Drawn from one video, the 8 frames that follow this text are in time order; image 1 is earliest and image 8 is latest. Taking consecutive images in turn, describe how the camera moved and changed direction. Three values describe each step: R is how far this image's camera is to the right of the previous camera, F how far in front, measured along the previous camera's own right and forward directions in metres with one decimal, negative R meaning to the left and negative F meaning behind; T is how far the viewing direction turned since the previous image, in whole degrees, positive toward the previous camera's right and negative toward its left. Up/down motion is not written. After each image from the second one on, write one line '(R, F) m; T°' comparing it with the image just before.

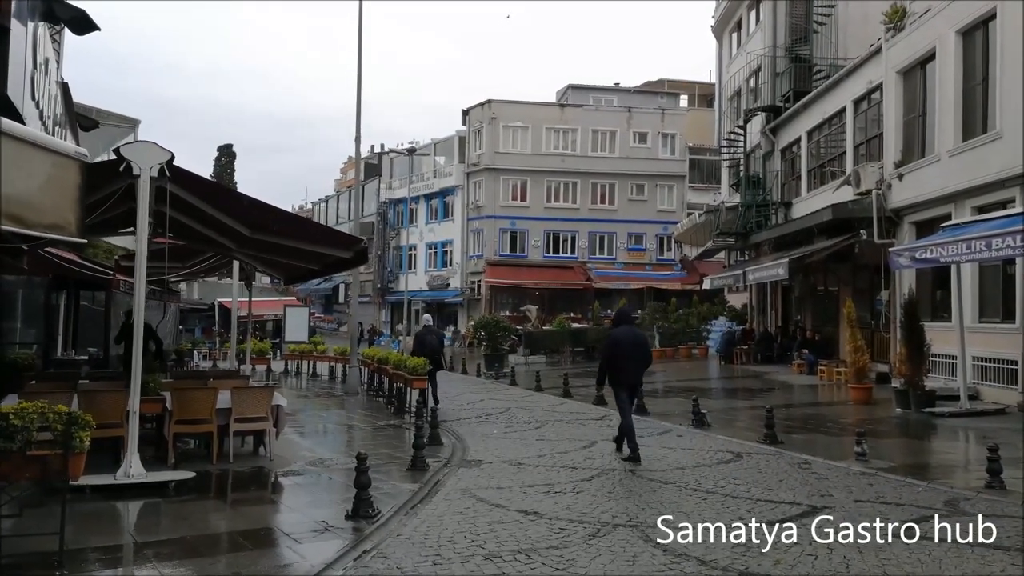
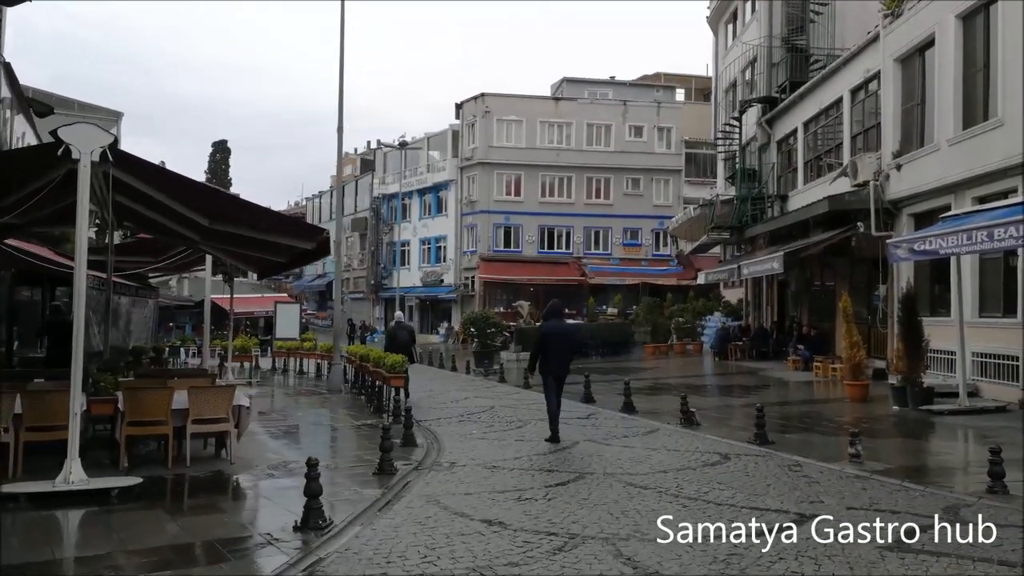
(+0.3, +0.6) m; 0°
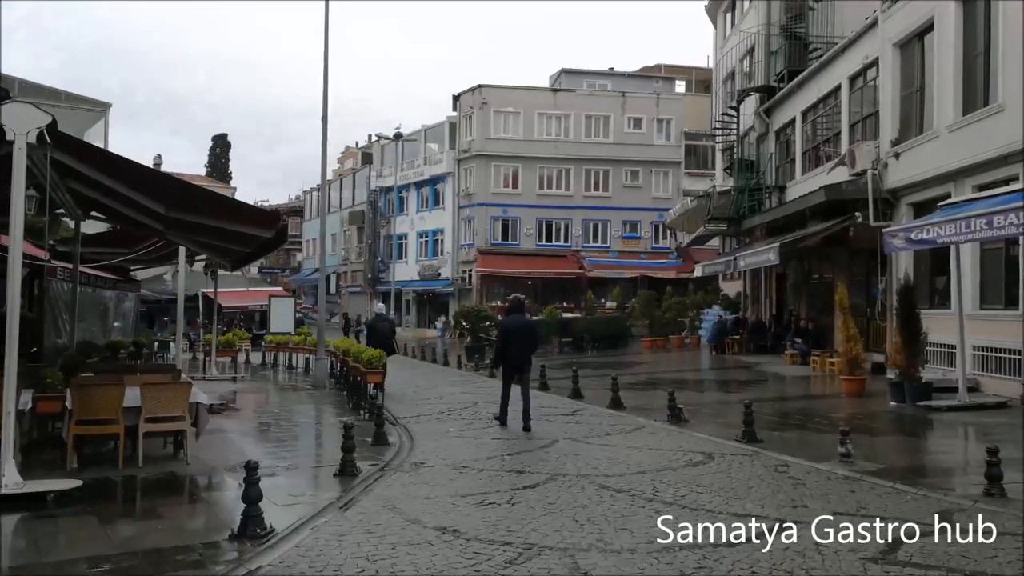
(+0.4, +0.5) m; 0°
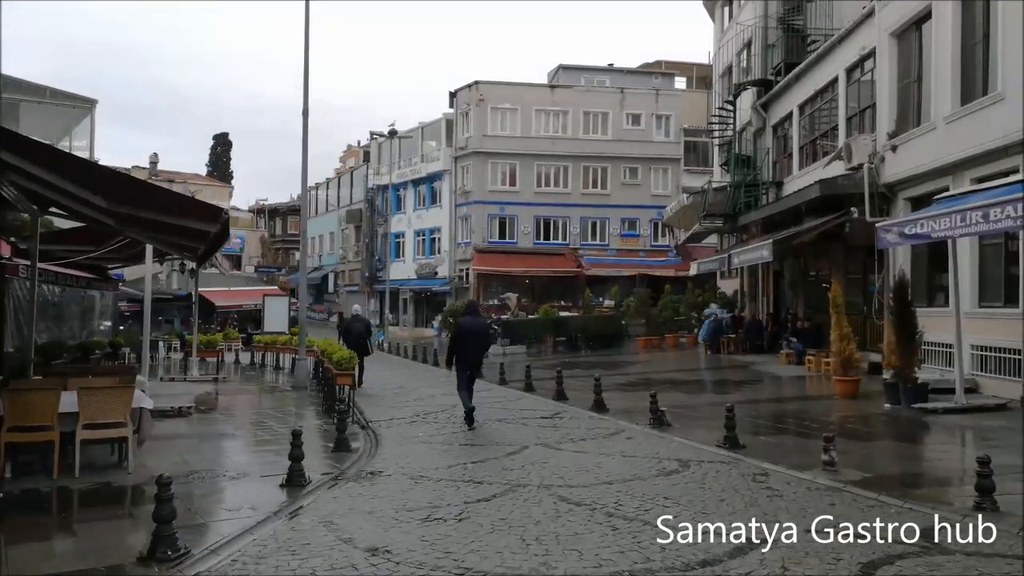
(+0.4, +0.6) m; 0°
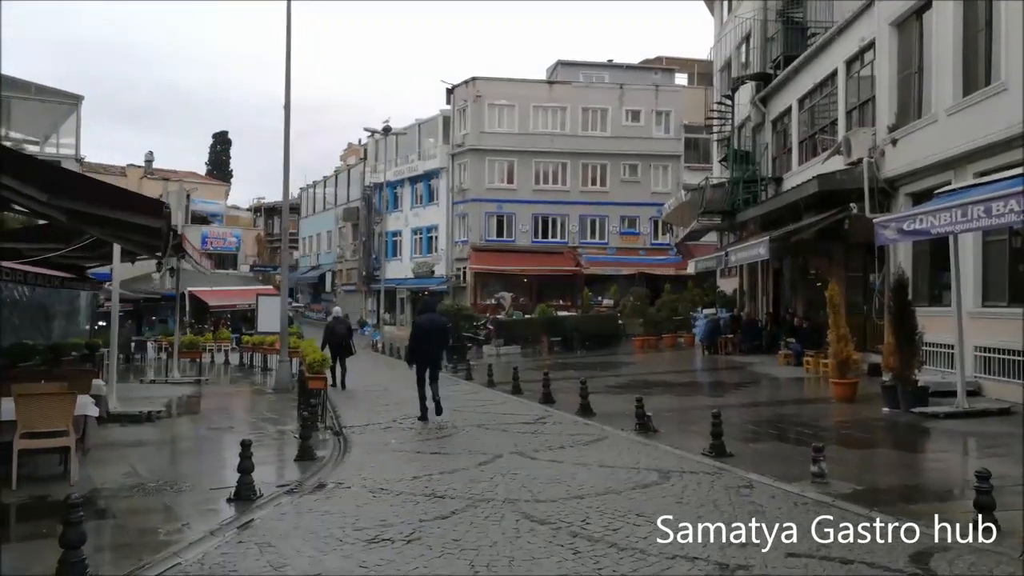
(+0.3, +0.6) m; 0°
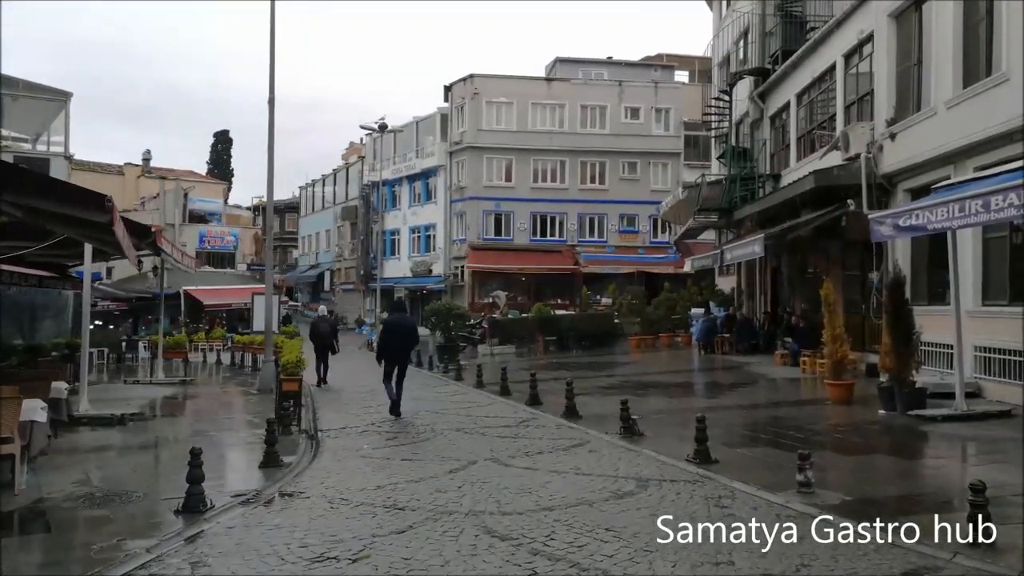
(+0.3, +0.4) m; 0°
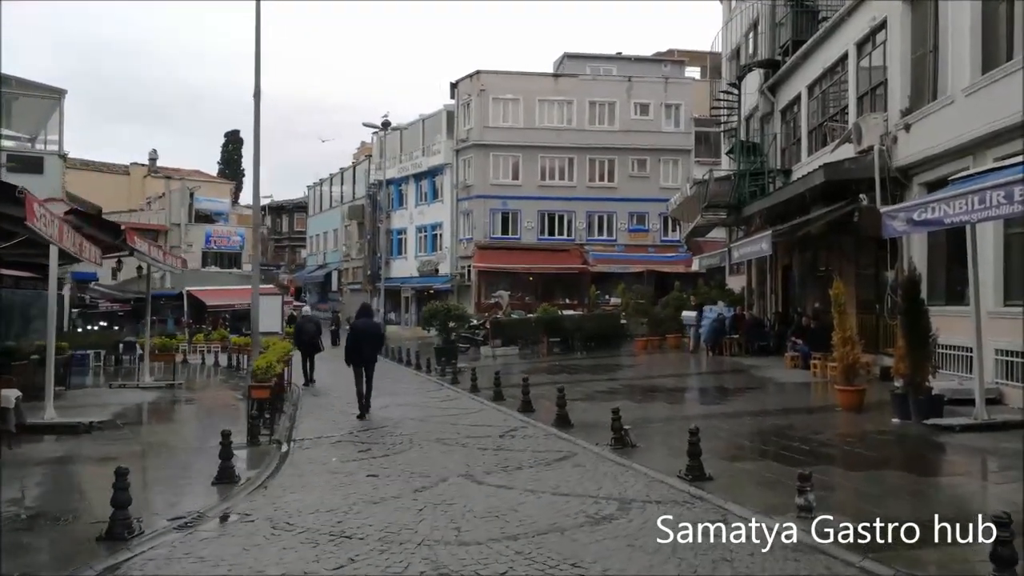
(+0.4, +0.8) m; -1°
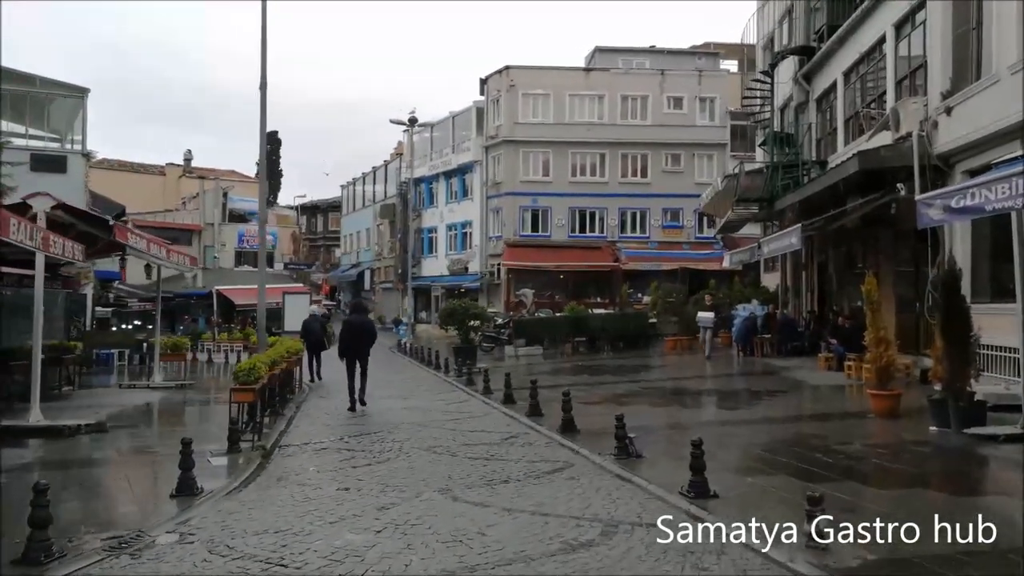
(+0.5, +0.8) m; -3°
